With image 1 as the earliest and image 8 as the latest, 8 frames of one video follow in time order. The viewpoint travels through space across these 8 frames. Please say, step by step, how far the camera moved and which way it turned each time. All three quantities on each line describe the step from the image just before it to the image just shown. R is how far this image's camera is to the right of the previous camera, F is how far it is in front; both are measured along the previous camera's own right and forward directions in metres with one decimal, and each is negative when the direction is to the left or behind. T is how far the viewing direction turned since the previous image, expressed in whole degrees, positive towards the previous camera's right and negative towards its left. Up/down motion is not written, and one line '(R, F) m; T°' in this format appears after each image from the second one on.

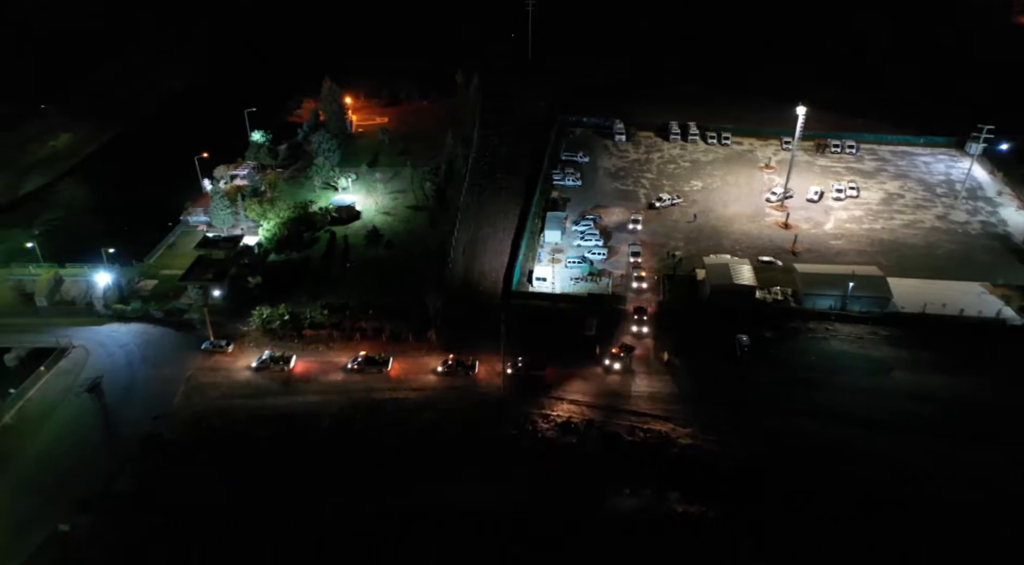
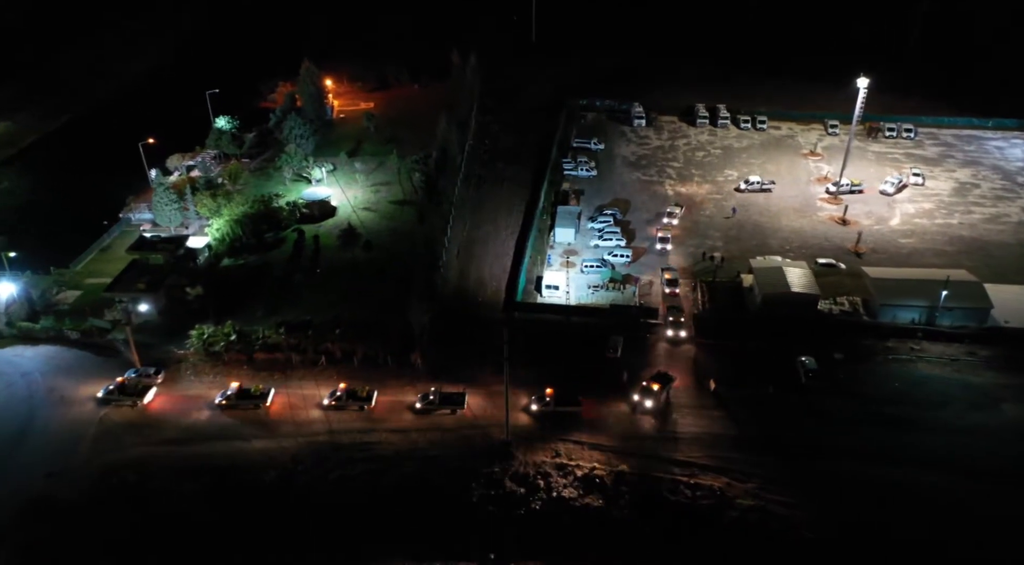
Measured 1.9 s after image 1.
(-0.1, +7.1) m; 0°
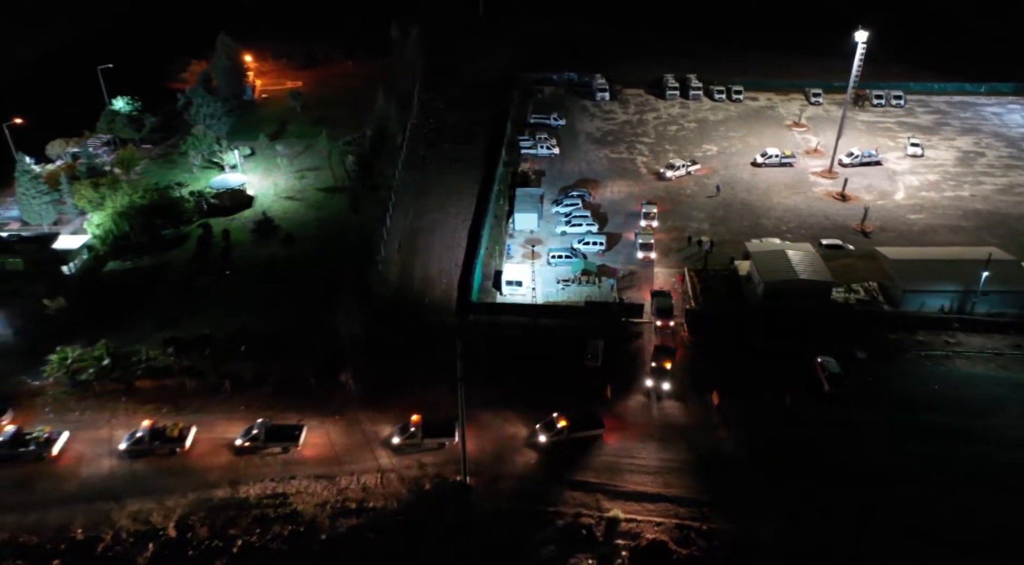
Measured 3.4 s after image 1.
(+0.1, +5.5) m; +4°
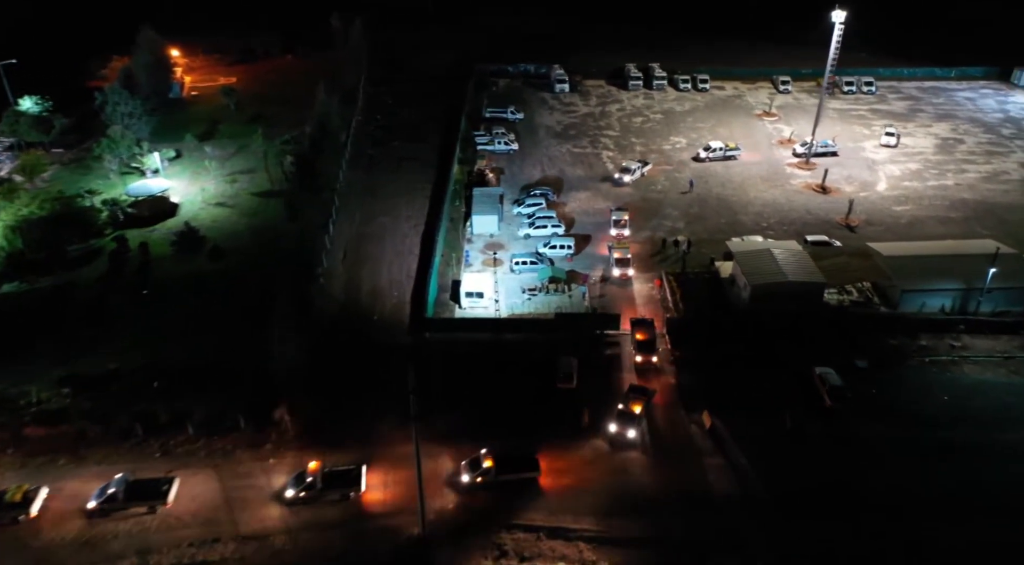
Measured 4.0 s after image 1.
(0.0, +2.9) m; +3°
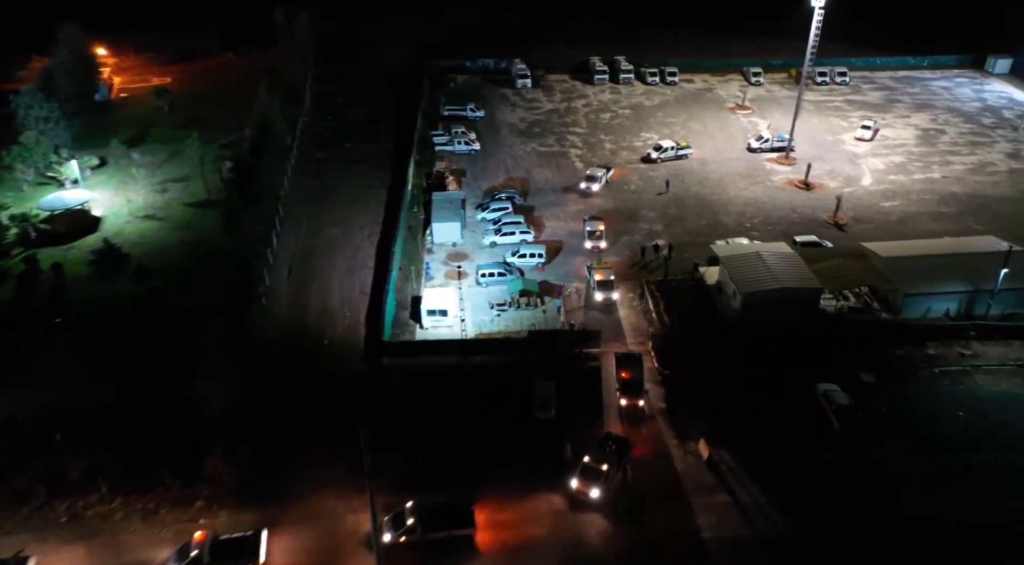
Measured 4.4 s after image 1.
(-0.1, +2.4) m; +3°
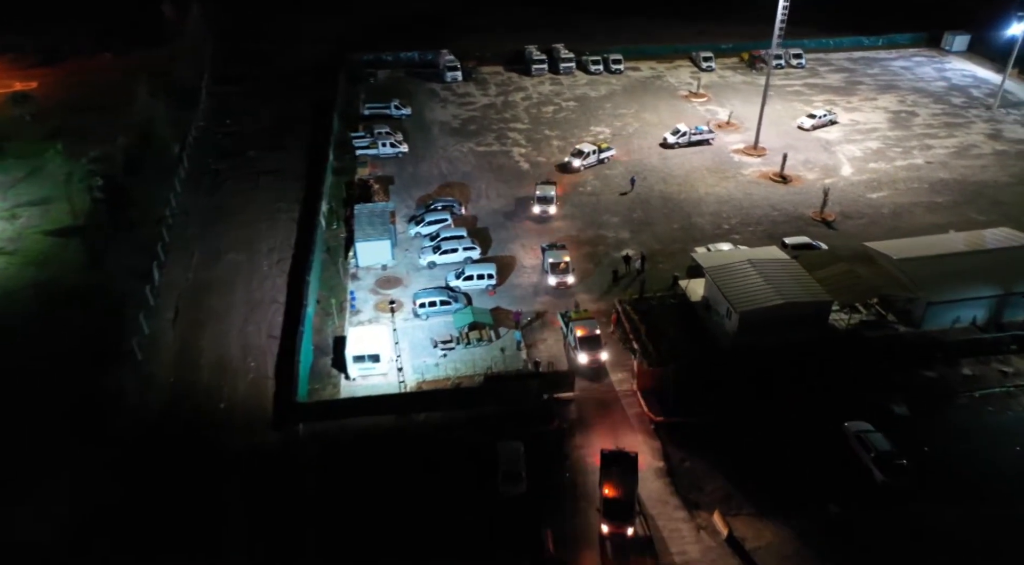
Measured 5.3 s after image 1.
(-0.3, +4.2) m; +5°
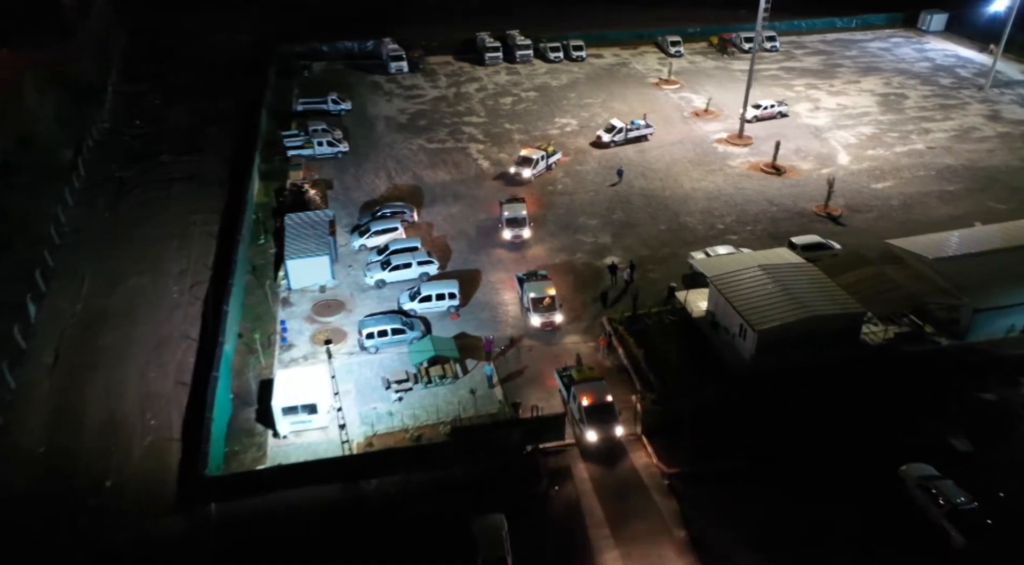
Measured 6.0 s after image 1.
(-0.3, +3.3) m; +4°
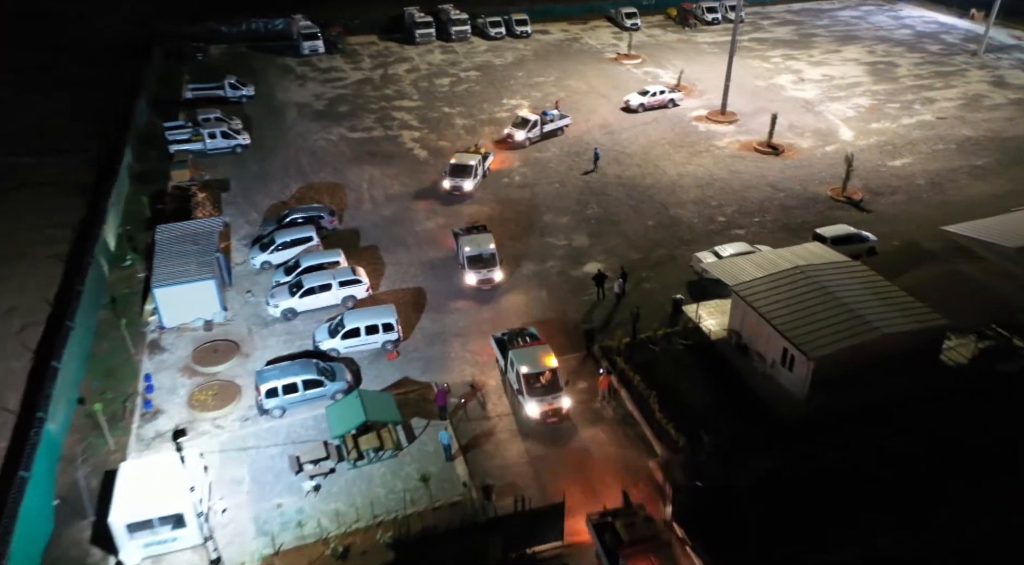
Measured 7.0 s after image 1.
(-0.3, +4.3) m; +5°
